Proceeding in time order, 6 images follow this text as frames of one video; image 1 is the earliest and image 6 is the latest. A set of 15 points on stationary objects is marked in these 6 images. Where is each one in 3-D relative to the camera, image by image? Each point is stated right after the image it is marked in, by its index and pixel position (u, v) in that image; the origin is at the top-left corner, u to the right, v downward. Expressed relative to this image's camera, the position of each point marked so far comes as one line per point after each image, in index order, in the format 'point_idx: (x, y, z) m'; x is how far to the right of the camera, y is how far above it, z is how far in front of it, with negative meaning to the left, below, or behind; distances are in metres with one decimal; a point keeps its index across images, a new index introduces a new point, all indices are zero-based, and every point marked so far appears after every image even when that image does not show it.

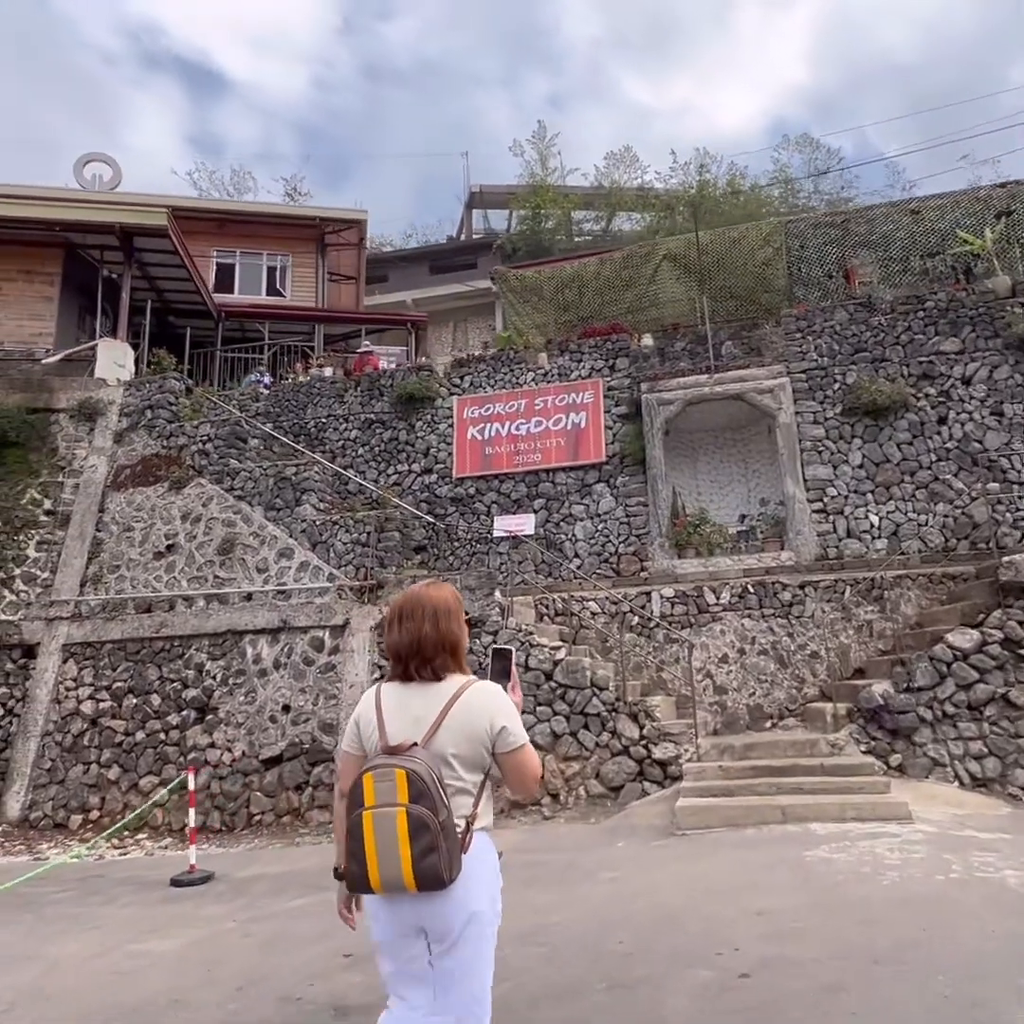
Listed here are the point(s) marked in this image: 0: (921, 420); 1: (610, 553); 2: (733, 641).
0: (+5.0, +1.1, +10.4) m
1: (+1.2, -0.5, +10.8) m
2: (+2.4, -1.4, +9.0) m
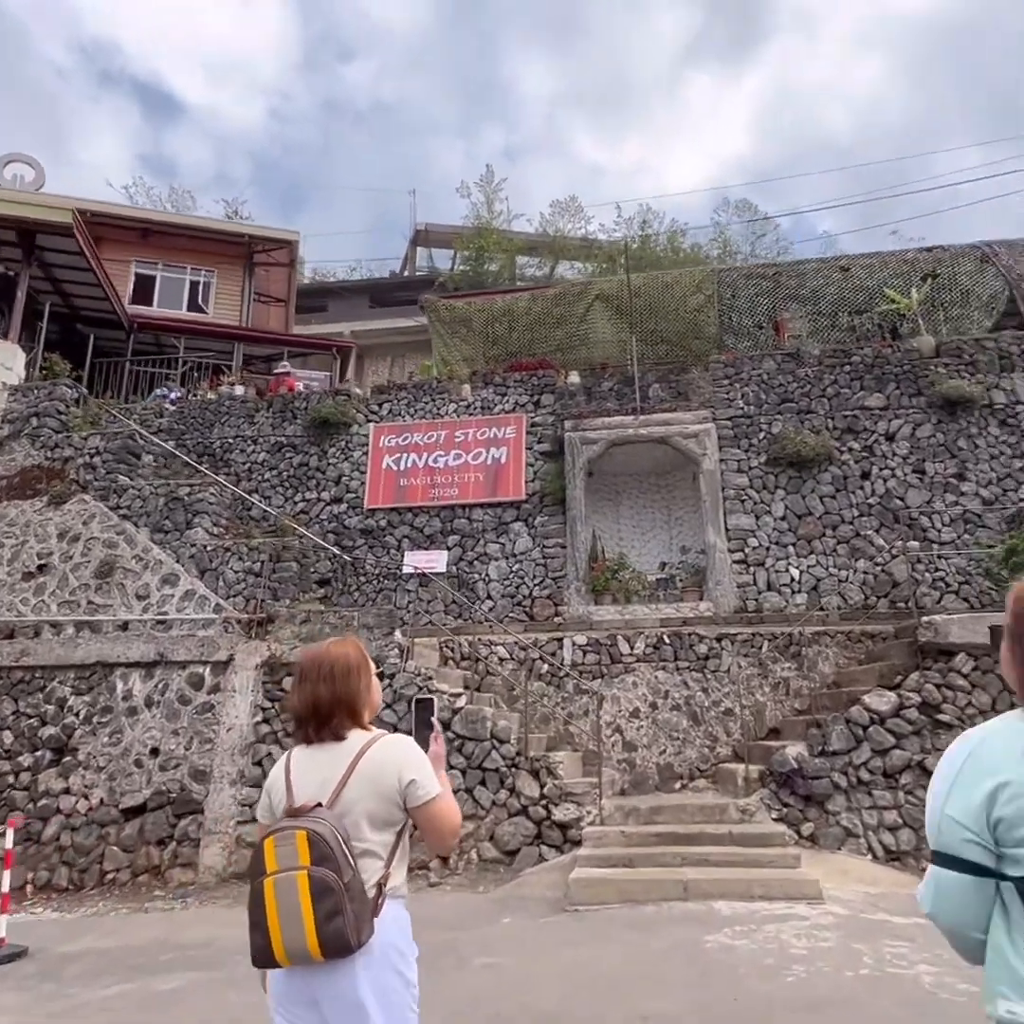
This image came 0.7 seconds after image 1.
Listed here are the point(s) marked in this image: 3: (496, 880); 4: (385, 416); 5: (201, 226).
0: (+4.0, +0.5, +10.2) m
1: (+0.1, -1.0, +10.2) m
2: (+1.4, -1.9, +8.5) m
3: (-0.1, -3.0, +6.9) m
4: (-1.8, +1.3, +11.6) m
5: (-6.4, +5.8, +17.0) m
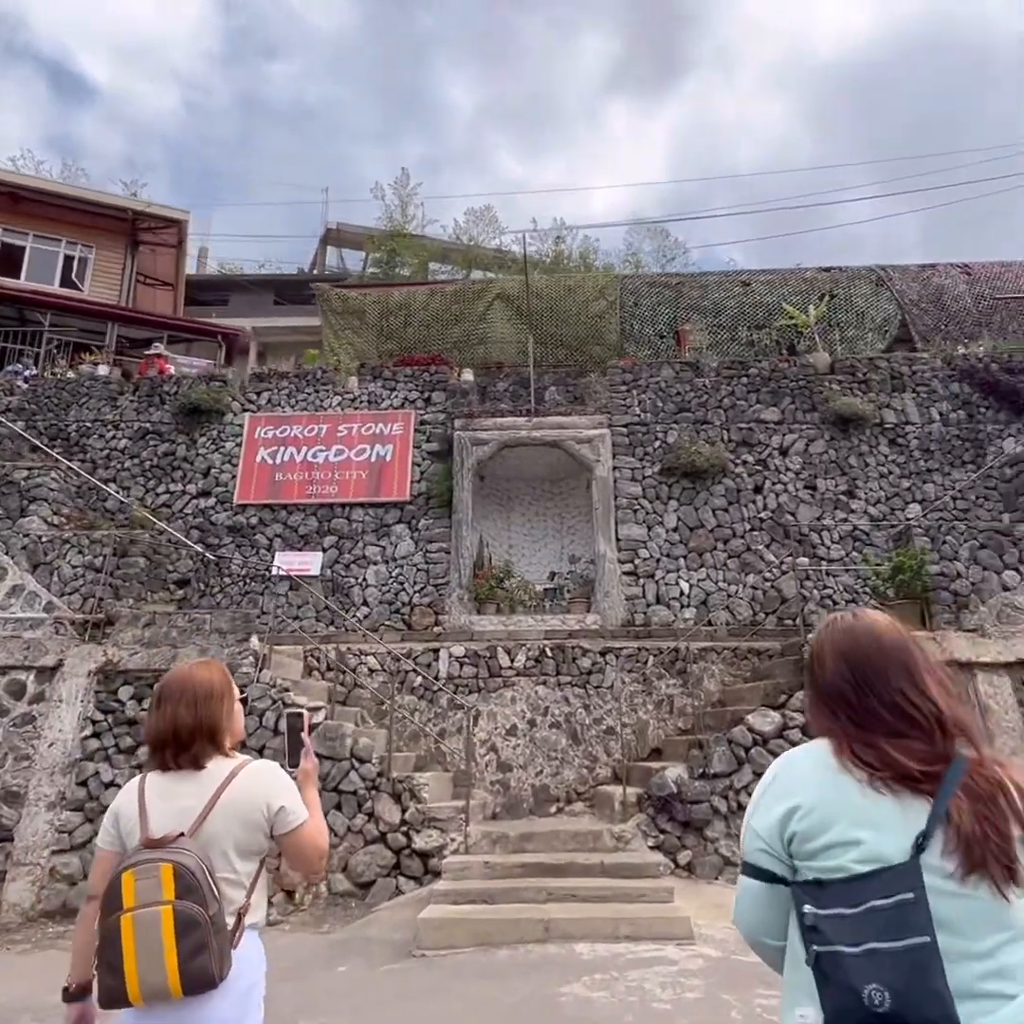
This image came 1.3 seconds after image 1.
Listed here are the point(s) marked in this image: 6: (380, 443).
0: (+2.7, +0.3, +10.0) m
1: (-1.3, -1.0, +9.5) m
2: (+0.1, -1.9, +8.0) m
3: (-1.2, -3.0, +6.2) m
4: (-3.2, +1.4, +10.8) m
5: (-8.2, +6.0, +15.7) m
6: (-1.6, +0.9, +10.4) m
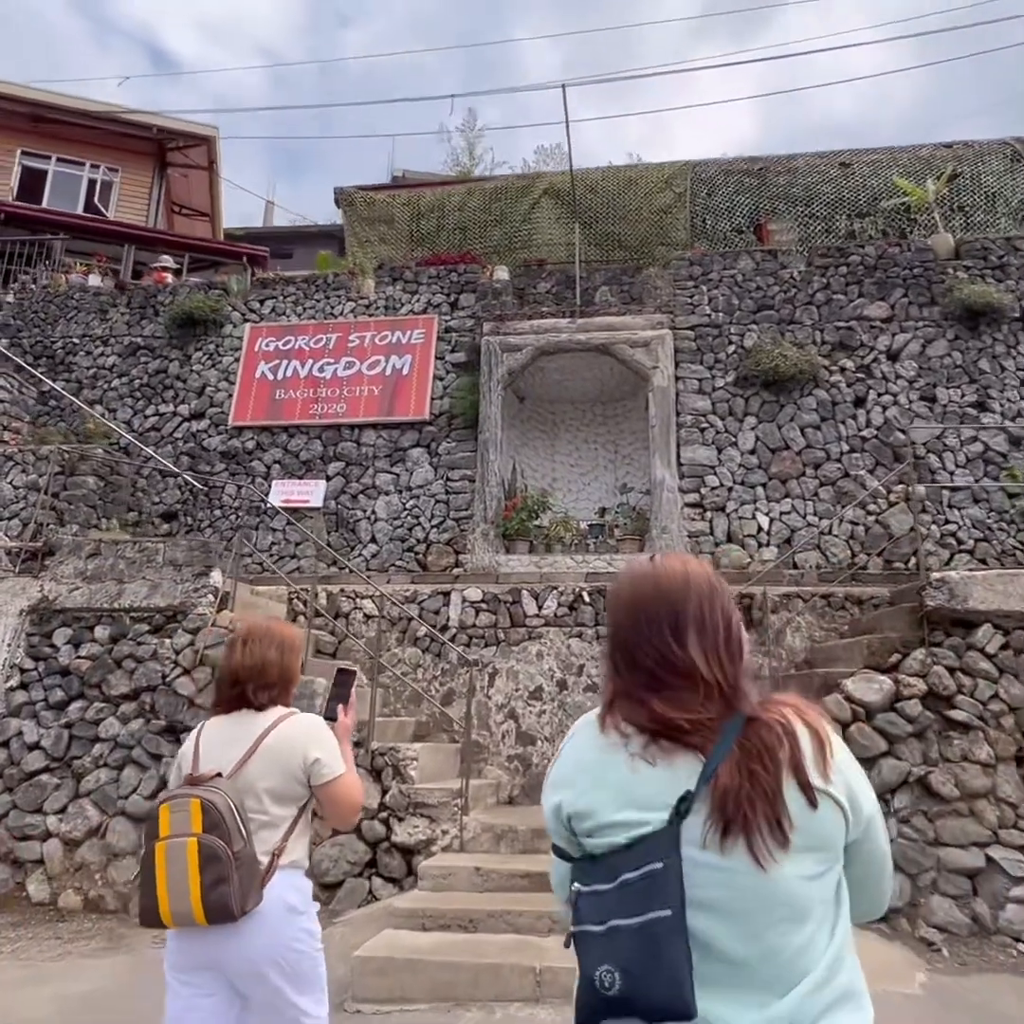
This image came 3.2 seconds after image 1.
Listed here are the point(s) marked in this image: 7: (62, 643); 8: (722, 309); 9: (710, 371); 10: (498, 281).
0: (+3.0, +1.1, +8.0) m
1: (-0.9, -0.3, +8.0) m
2: (+0.3, -1.2, +6.3) m
3: (-1.2, -2.3, +4.7) m
4: (-2.7, +2.2, +9.3) m
5: (-7.2, +7.0, +14.5) m
6: (-1.2, +1.7, +8.8) m
7: (-3.2, -0.9, +6.0) m
8: (+2.1, +2.1, +8.6) m
9: (+1.9, +1.4, +8.2) m
10: (-0.1, +2.5, +9.1) m
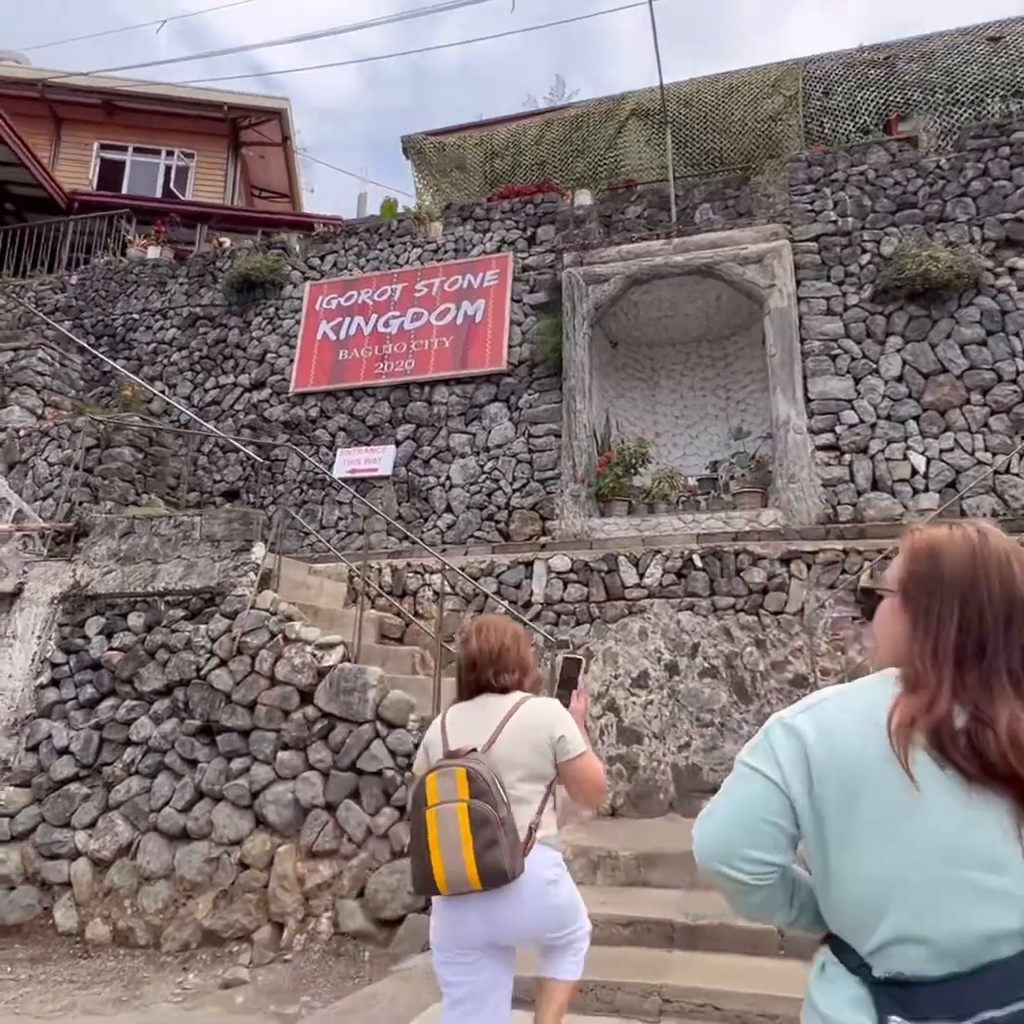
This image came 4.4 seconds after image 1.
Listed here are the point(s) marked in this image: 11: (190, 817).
0: (+3.7, +1.5, +6.4) m
1: (-0.1, 0.0, +7.0) m
2: (+0.9, -0.9, +5.2) m
3: (-0.8, -2.1, +3.8) m
4: (-1.9, +2.4, +8.5) m
5: (-5.8, +7.1, +14.2) m
6: (-0.4, +2.0, +7.8) m
7: (-2.6, -0.8, +5.3) m
8: (+2.9, +2.5, +7.1) m
9: (+2.6, +1.8, +6.8) m
10: (+0.6, +2.8, +7.9) m
11: (-1.8, -1.7, +4.6) m
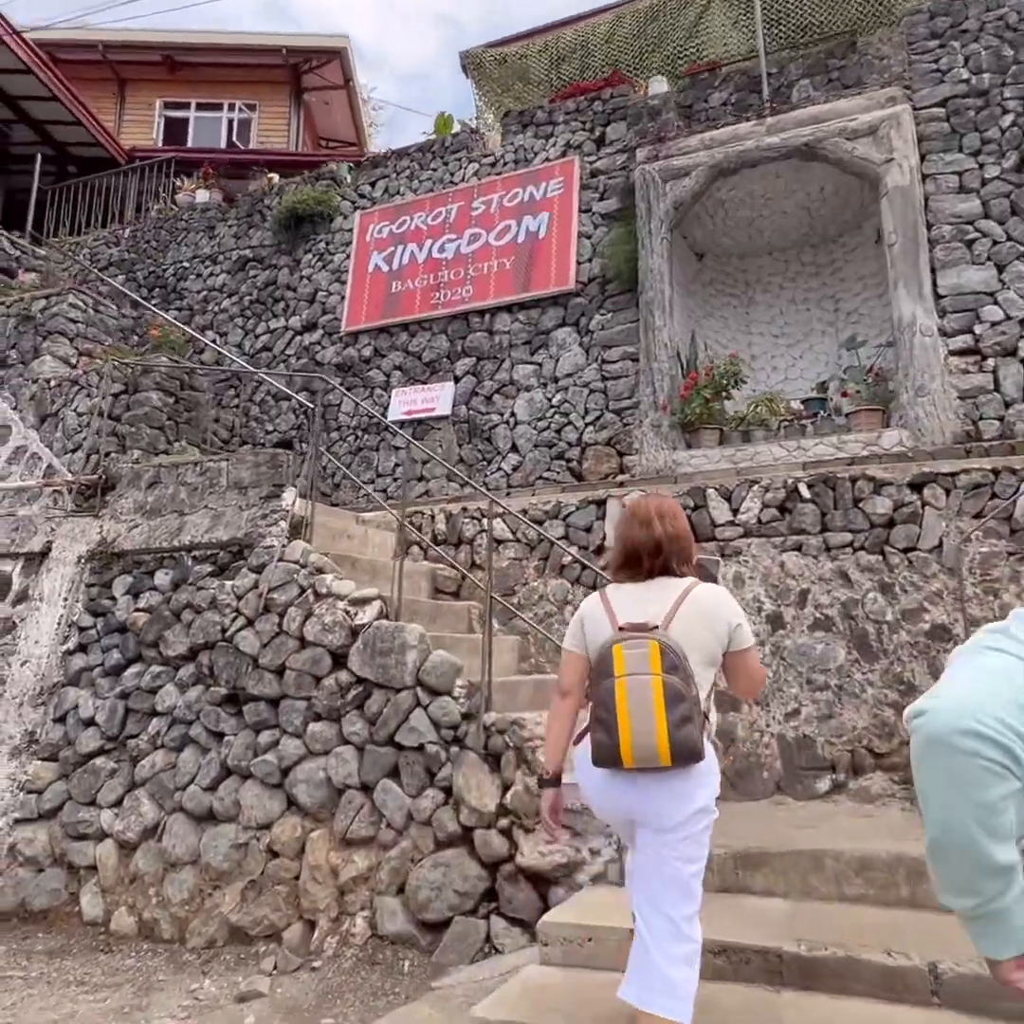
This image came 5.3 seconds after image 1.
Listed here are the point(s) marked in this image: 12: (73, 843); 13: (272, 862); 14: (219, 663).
0: (+4.1, +2.1, +5.1) m
1: (+0.4, +0.5, +6.1) m
2: (+1.3, -0.5, +4.3) m
3: (-0.5, -1.8, +3.2) m
4: (-1.2, +2.9, +7.7) m
5: (-4.7, +7.7, +13.7) m
6: (+0.2, +2.4, +6.9) m
7: (-2.2, -0.5, +4.8) m
8: (+3.3, +3.1, +5.8) m
9: (+3.1, +2.3, +5.6) m
10: (+1.2, +3.3, +6.9) m
11: (-1.4, -1.4, +4.0) m
12: (-2.2, -1.7, +4.3) m
13: (-1.1, -1.6, +3.8) m
14: (-1.5, -0.8, +4.3) m
